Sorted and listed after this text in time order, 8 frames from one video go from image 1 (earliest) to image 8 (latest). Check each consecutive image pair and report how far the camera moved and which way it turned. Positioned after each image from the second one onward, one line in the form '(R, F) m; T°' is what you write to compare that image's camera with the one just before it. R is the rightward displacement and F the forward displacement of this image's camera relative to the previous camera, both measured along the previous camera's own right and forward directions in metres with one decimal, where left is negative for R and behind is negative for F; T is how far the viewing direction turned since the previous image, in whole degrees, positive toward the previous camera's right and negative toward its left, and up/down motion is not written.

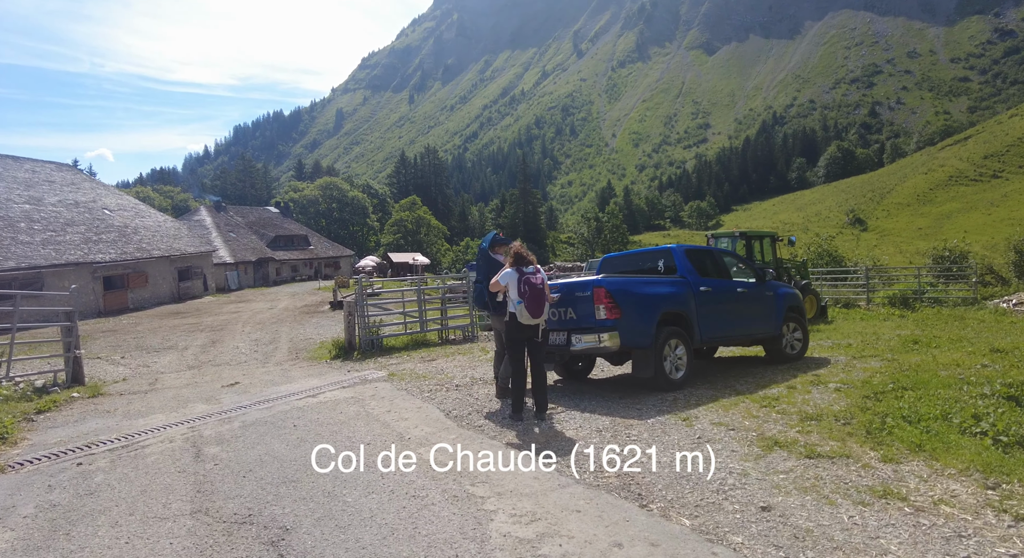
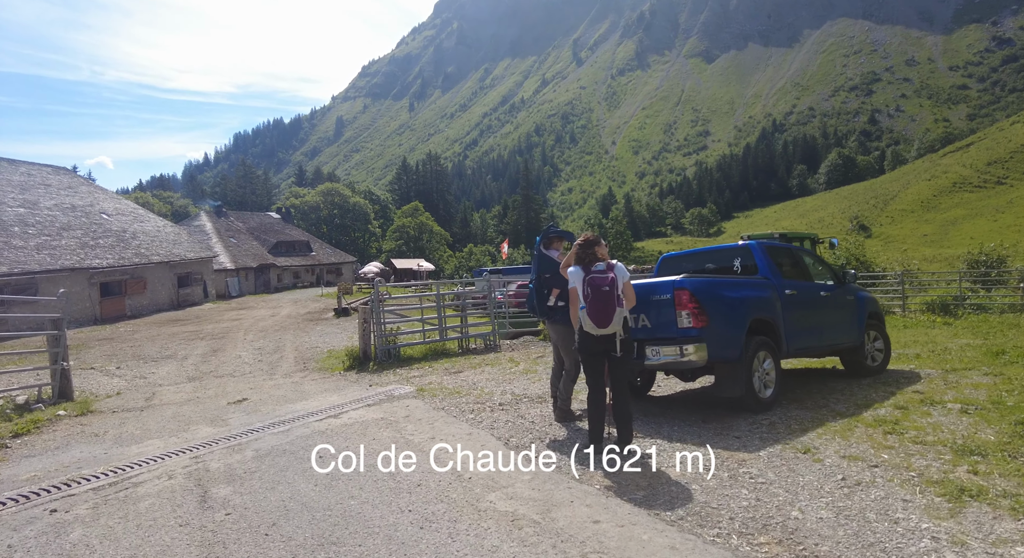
(-0.4, +0.6) m; 0°
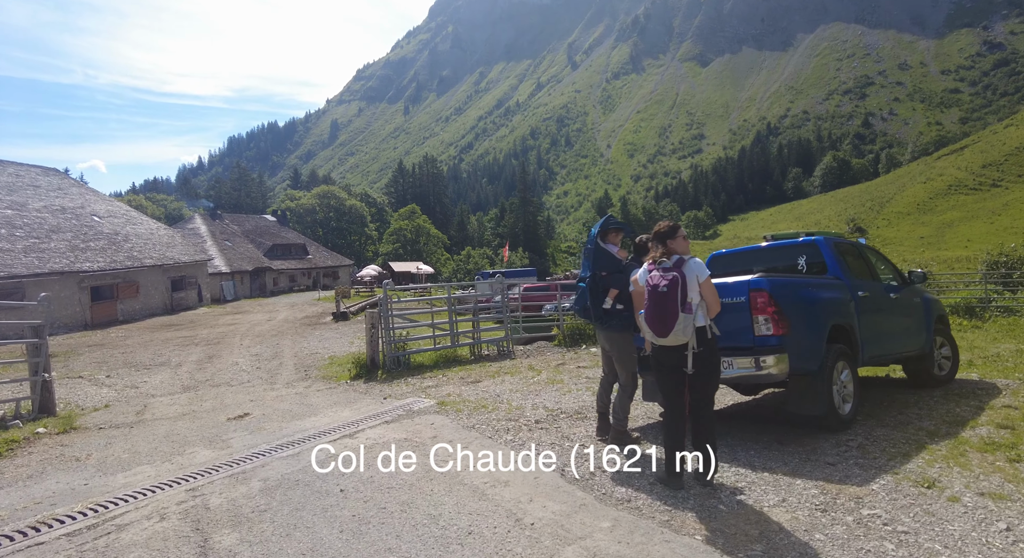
(-0.3, +0.5) m; 0°
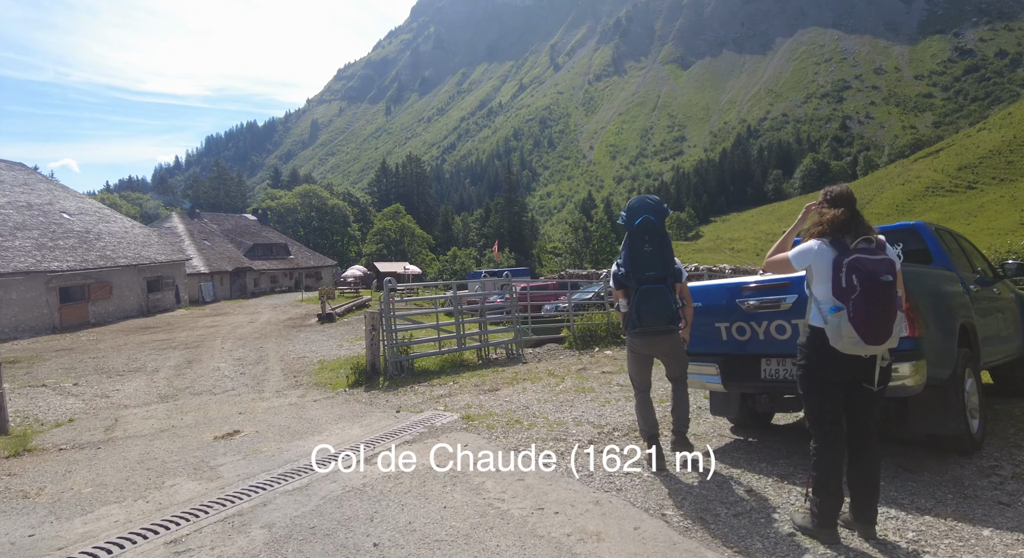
(-0.4, +0.6) m; +2°
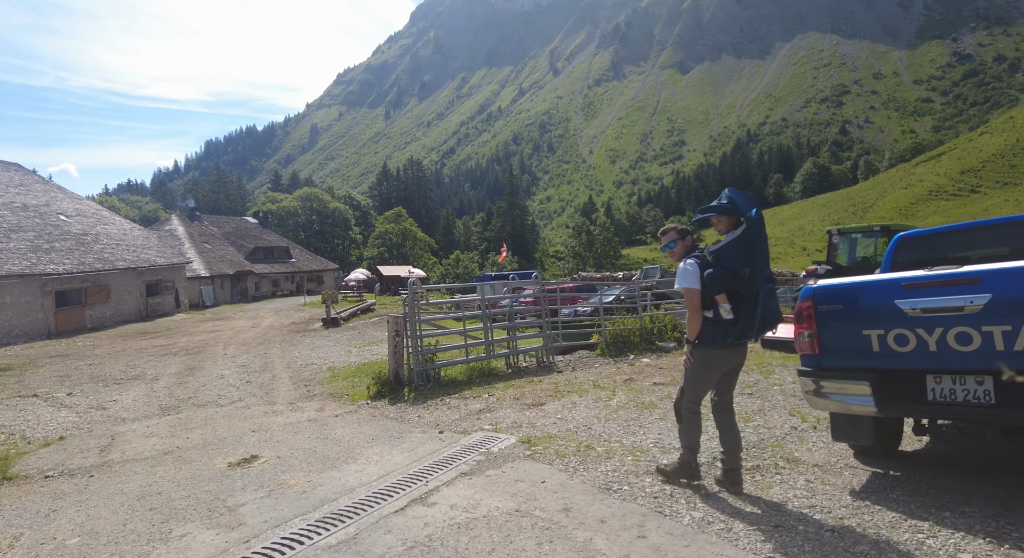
(-0.4, +0.6) m; 0°
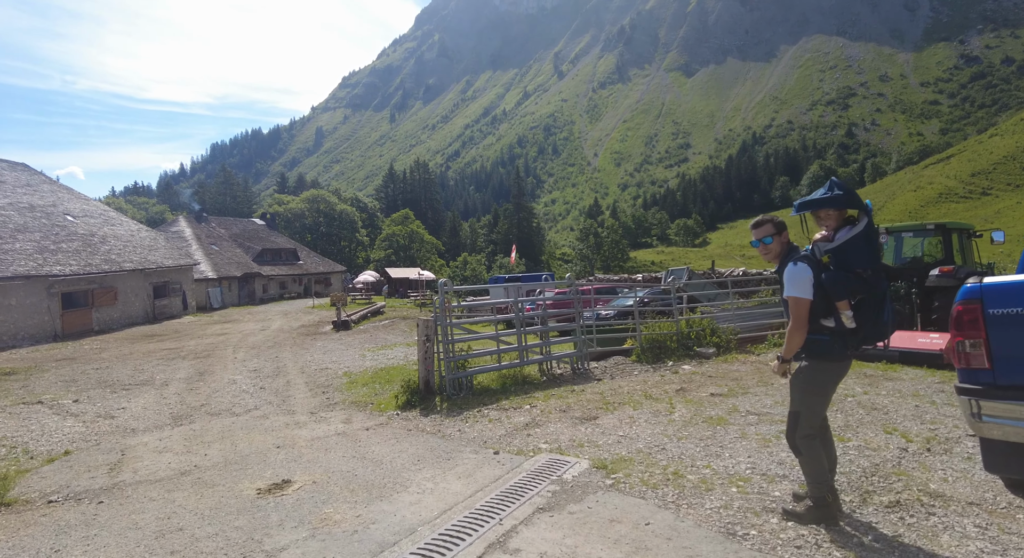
(-0.3, +0.4) m; 0°
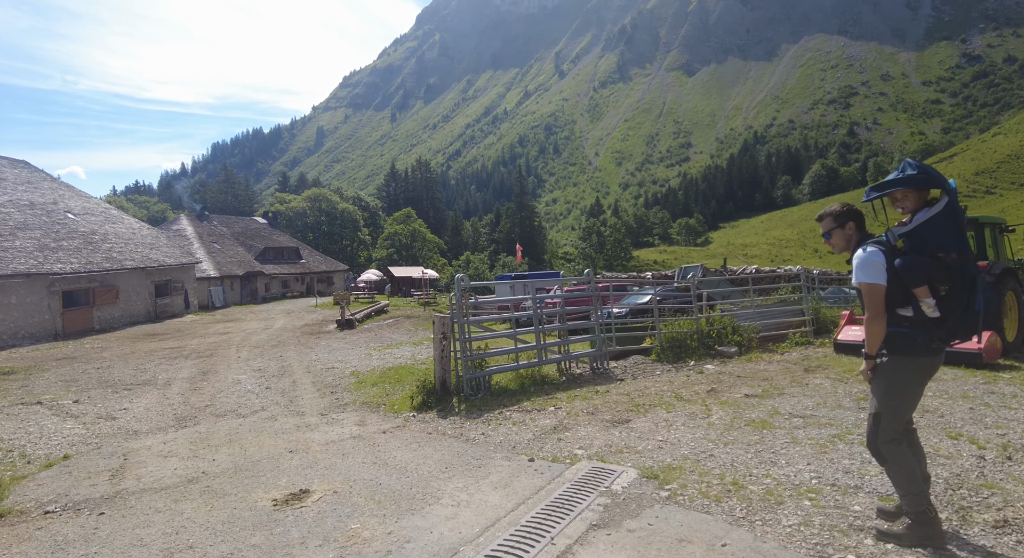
(-0.2, +0.2) m; 0°
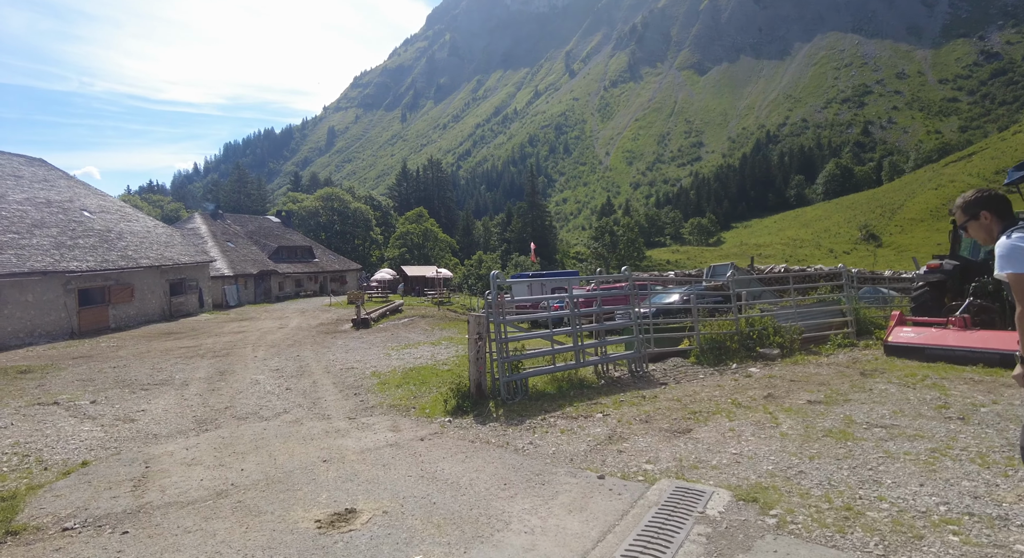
(-0.3, +0.3) m; -1°
